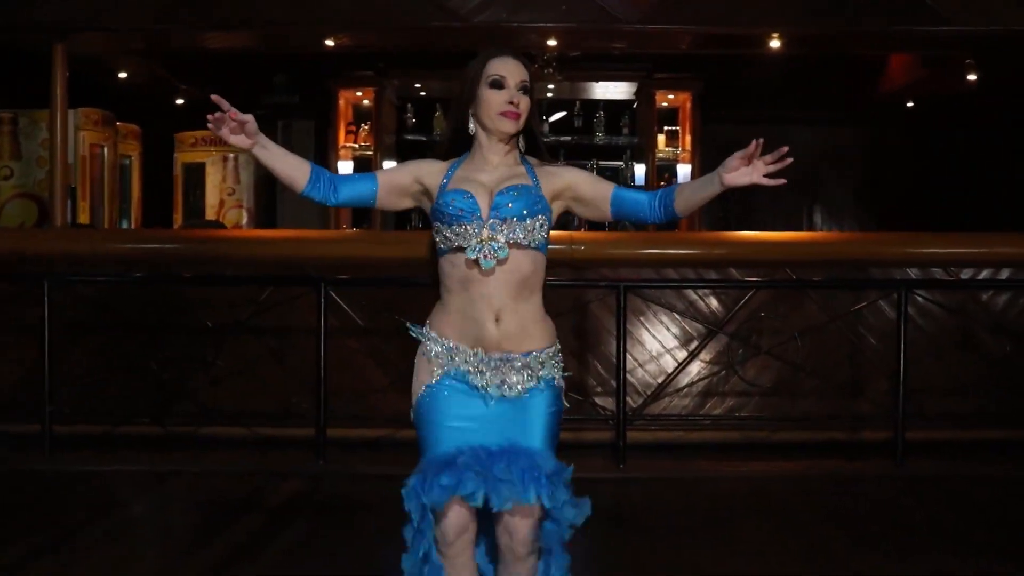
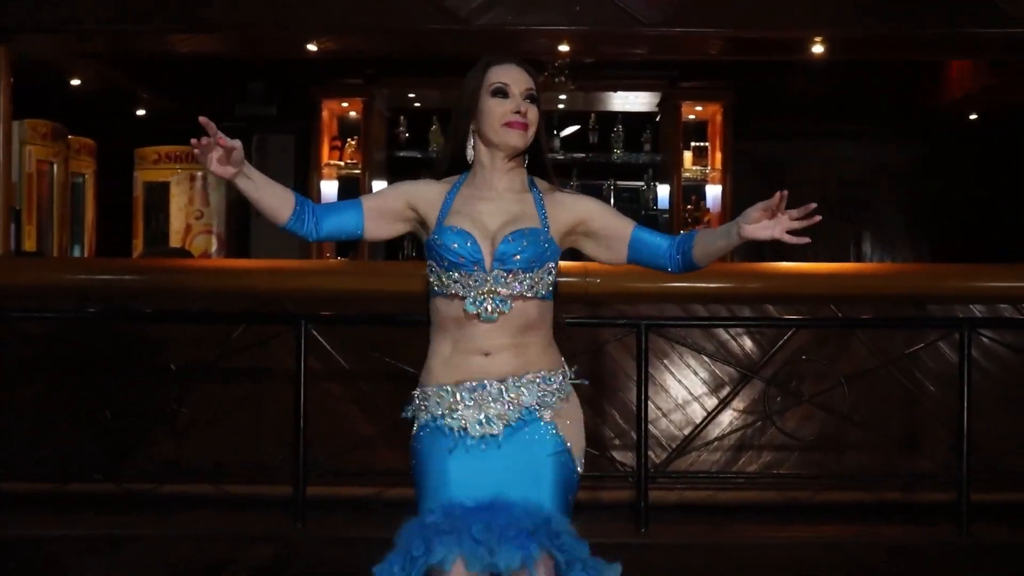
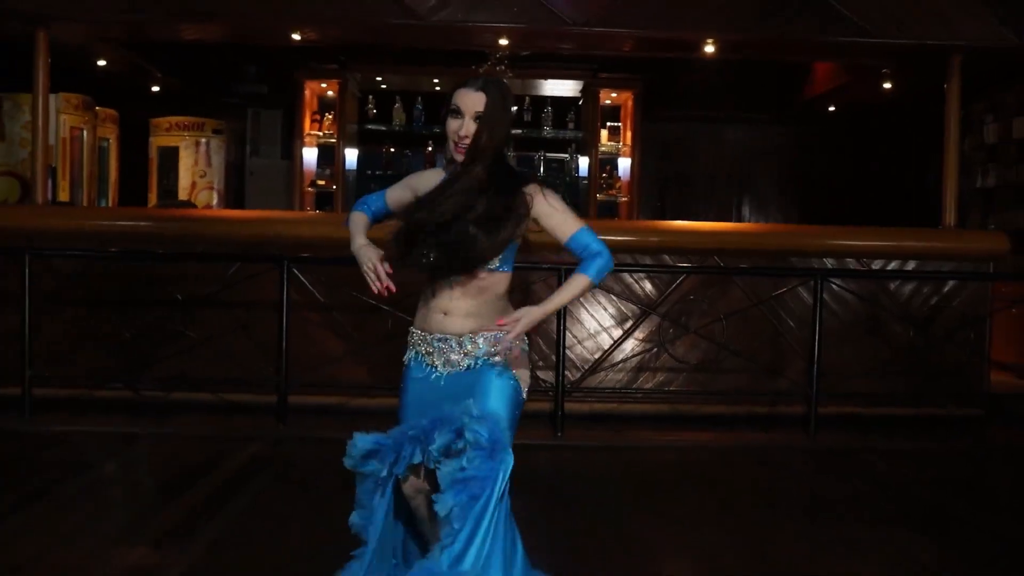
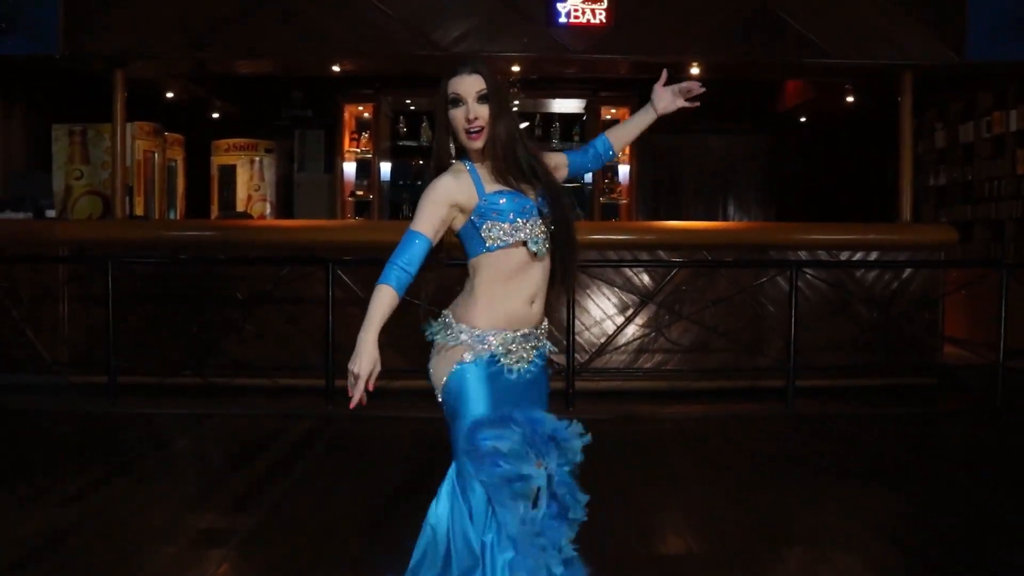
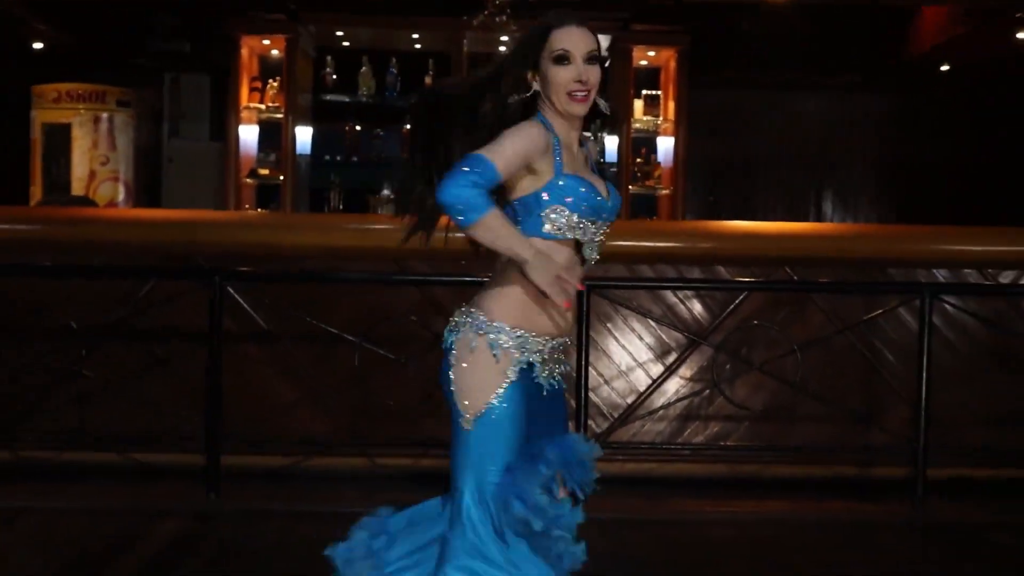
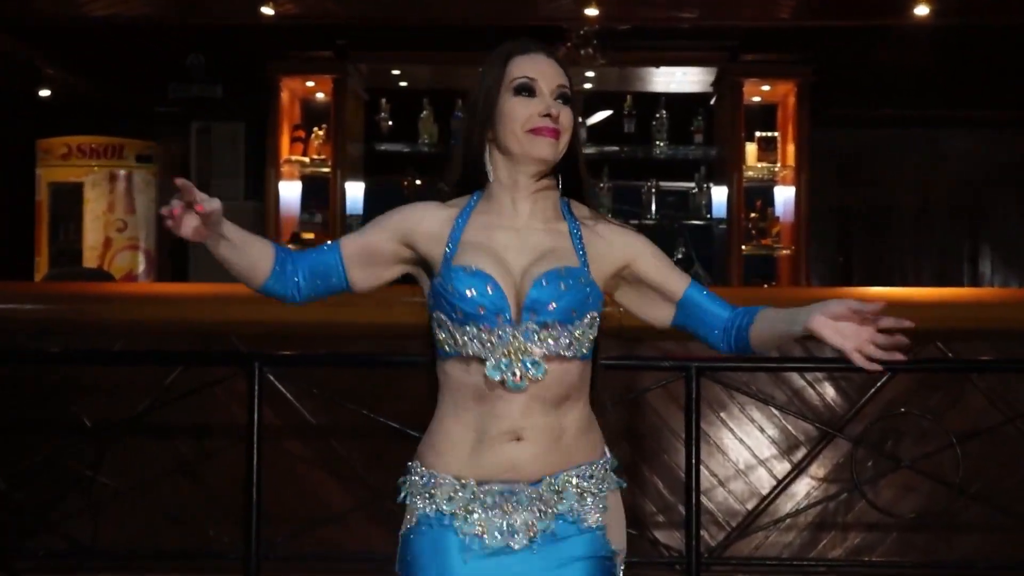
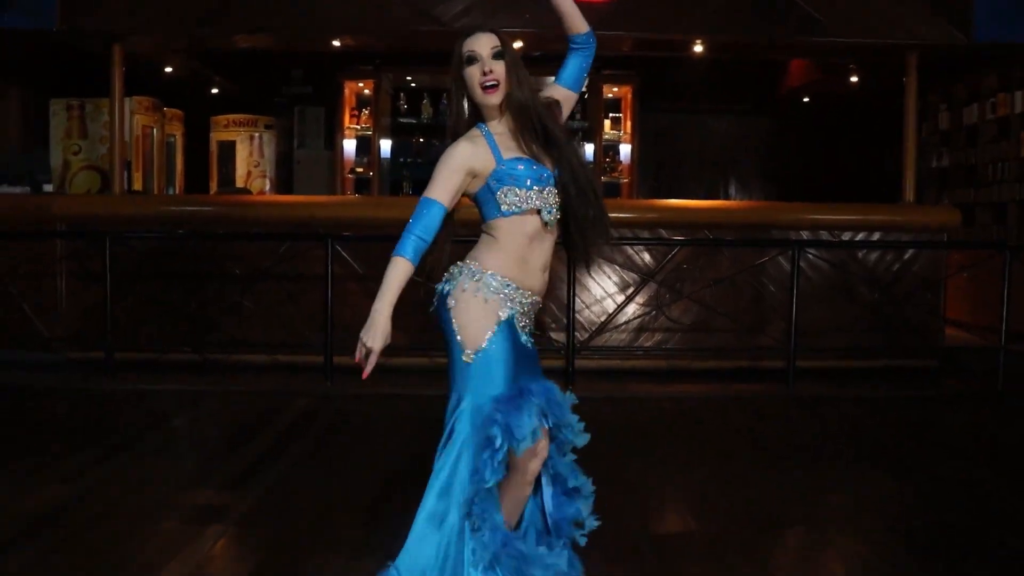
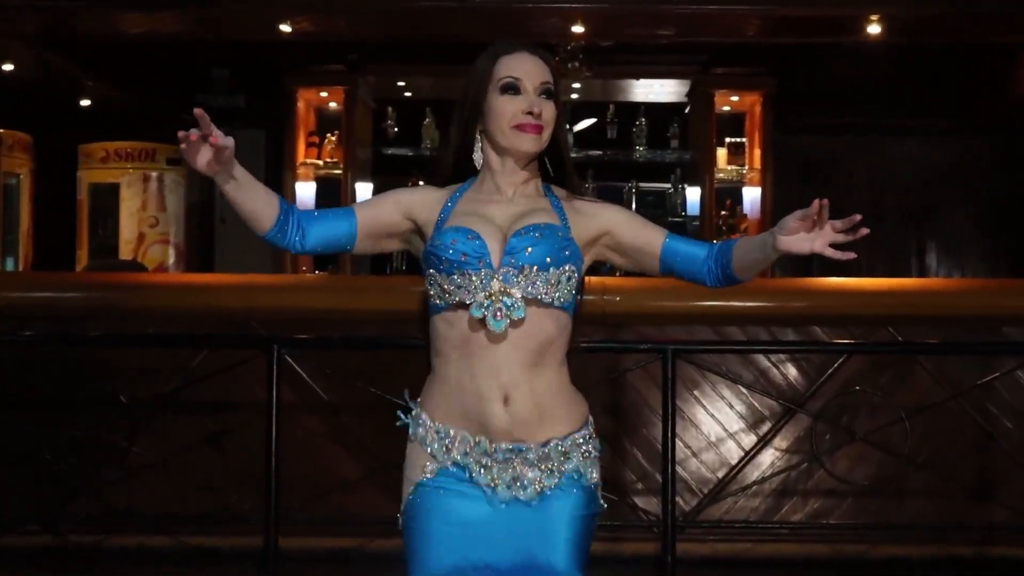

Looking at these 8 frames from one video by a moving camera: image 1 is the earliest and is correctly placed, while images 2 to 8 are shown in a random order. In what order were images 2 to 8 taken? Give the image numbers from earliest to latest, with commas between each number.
2, 8, 6, 5, 3, 7, 4
